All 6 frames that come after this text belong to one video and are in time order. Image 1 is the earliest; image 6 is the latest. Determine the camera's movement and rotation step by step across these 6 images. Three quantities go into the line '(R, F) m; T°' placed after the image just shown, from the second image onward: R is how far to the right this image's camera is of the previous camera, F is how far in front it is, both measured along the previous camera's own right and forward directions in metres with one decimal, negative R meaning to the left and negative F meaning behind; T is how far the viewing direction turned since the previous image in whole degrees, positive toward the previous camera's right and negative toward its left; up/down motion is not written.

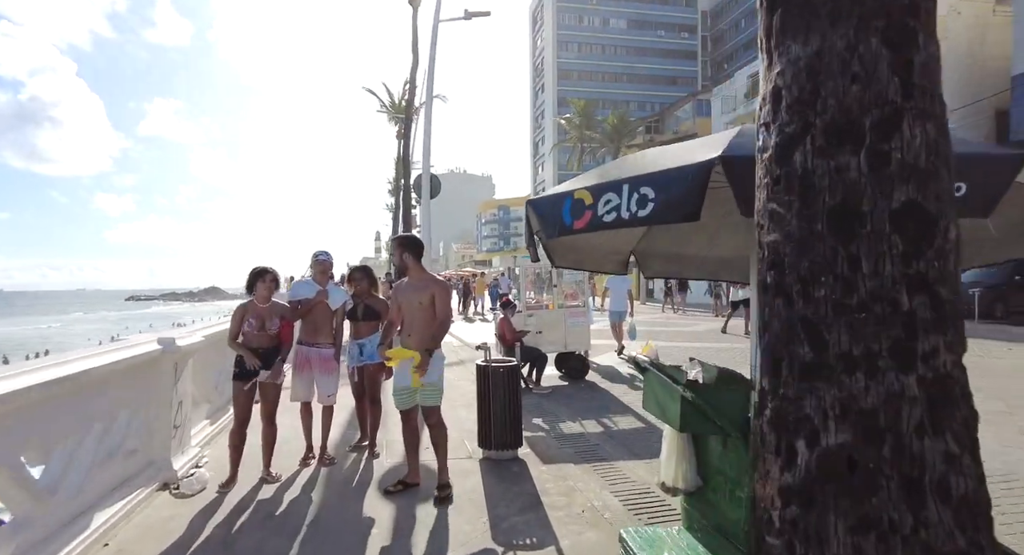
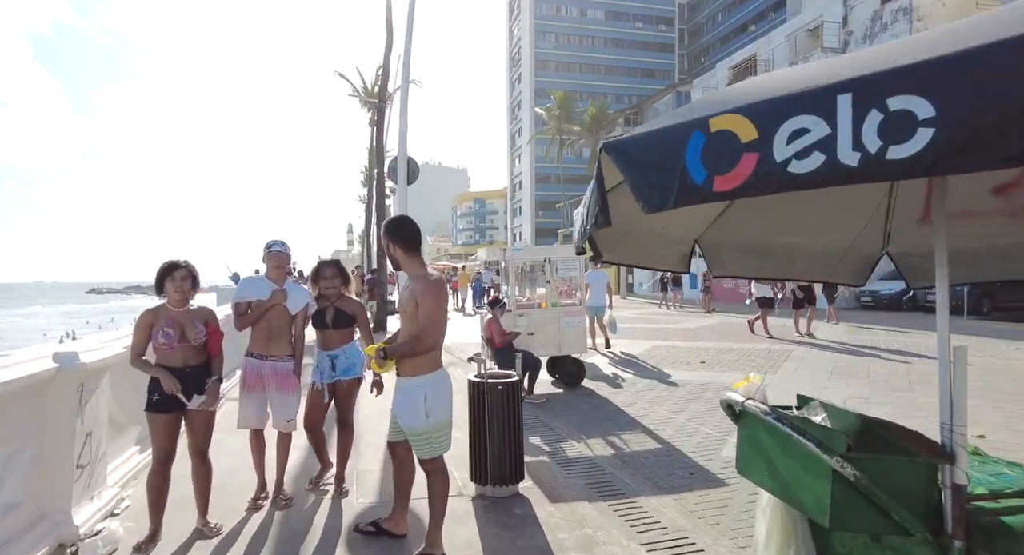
(-0.2, +0.9) m; +3°
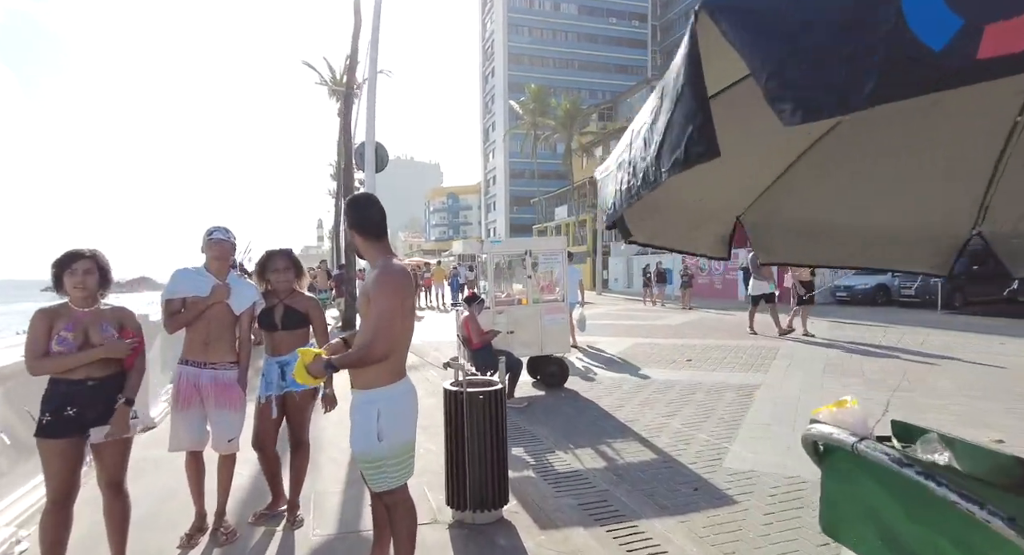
(-0.1, +0.6) m; +3°
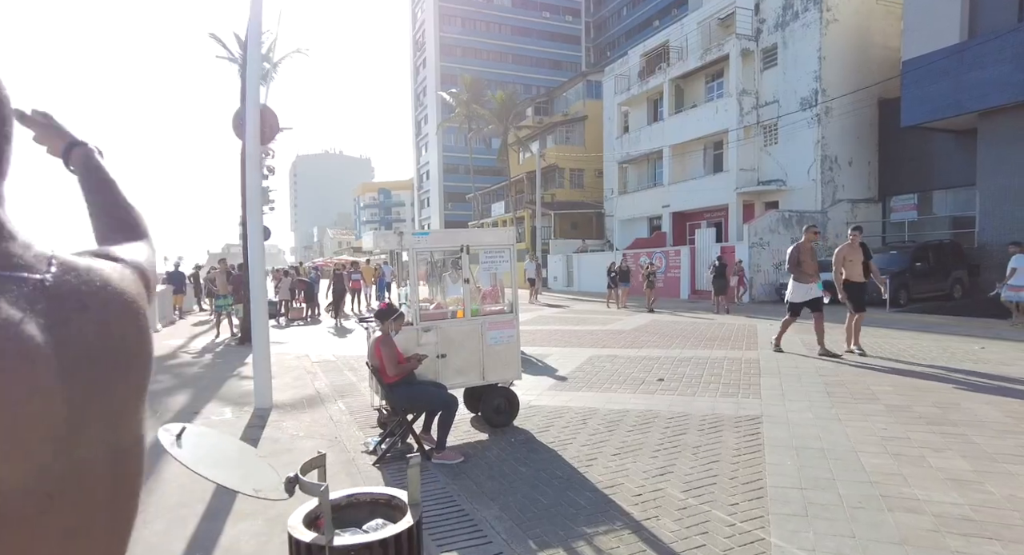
(+0.1, +1.8) m; +7°
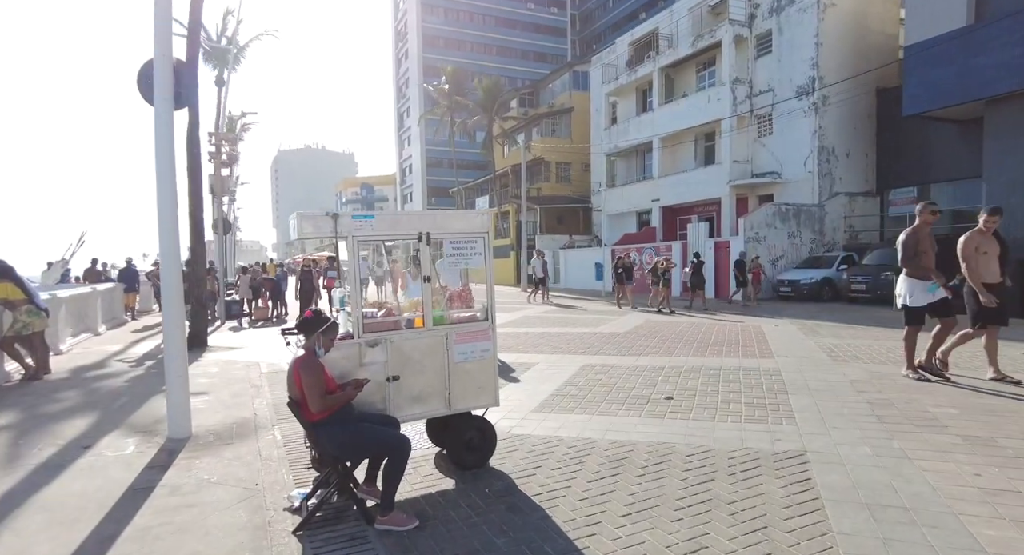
(+0.1, +1.3) m; +2°
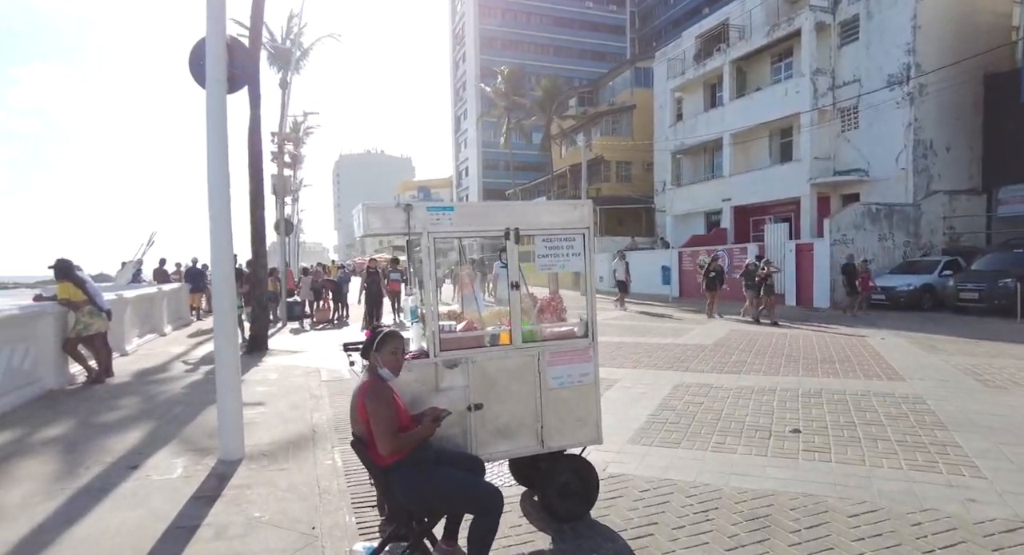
(-0.4, +0.8) m; -6°
